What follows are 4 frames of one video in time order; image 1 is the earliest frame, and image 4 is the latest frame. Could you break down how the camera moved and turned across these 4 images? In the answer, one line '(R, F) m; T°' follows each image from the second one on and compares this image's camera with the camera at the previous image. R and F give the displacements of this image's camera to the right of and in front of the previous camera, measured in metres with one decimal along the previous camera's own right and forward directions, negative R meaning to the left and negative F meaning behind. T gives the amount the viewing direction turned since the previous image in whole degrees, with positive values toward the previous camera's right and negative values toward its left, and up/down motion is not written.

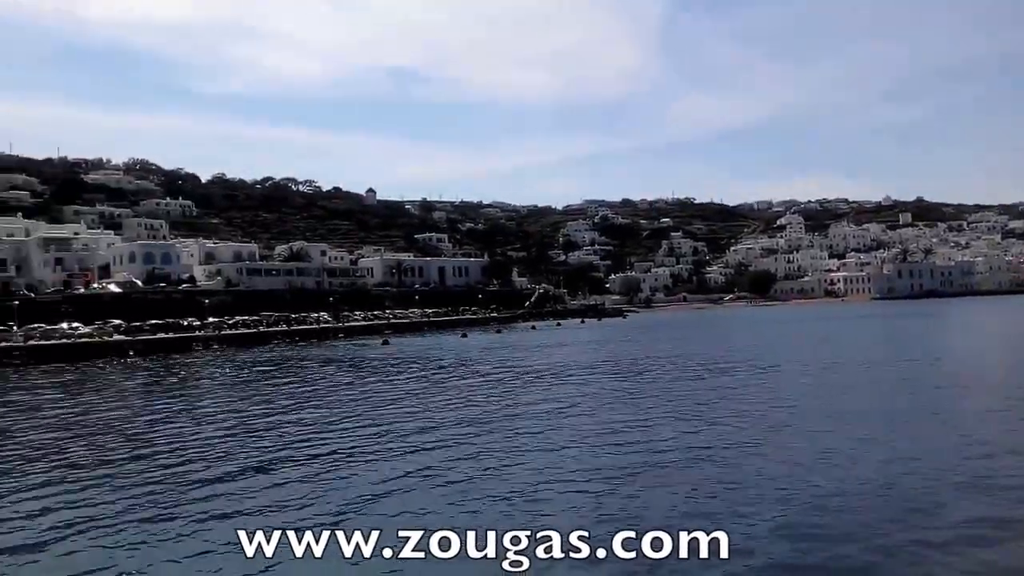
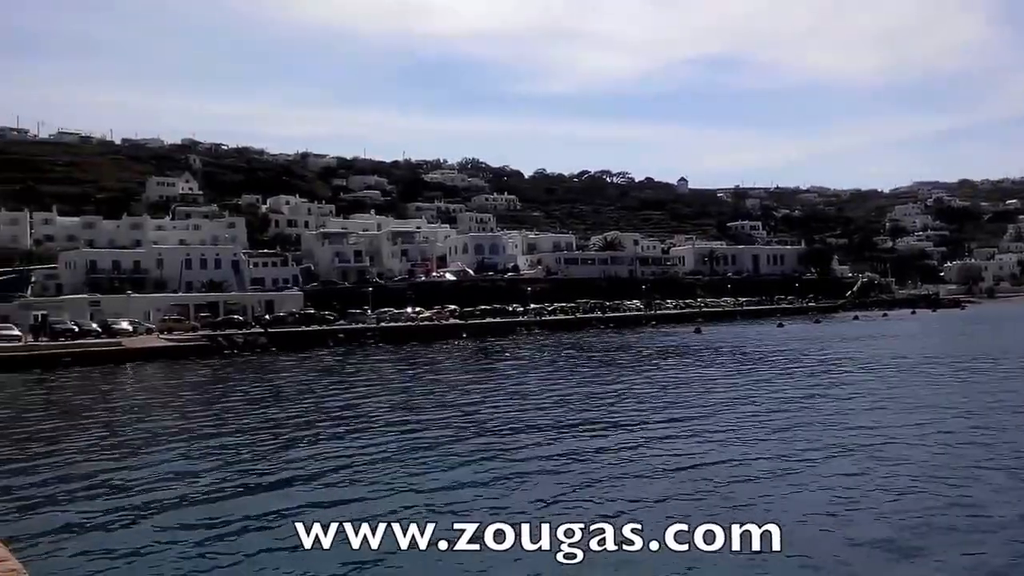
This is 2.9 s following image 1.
(+3.2, -0.5) m; -21°
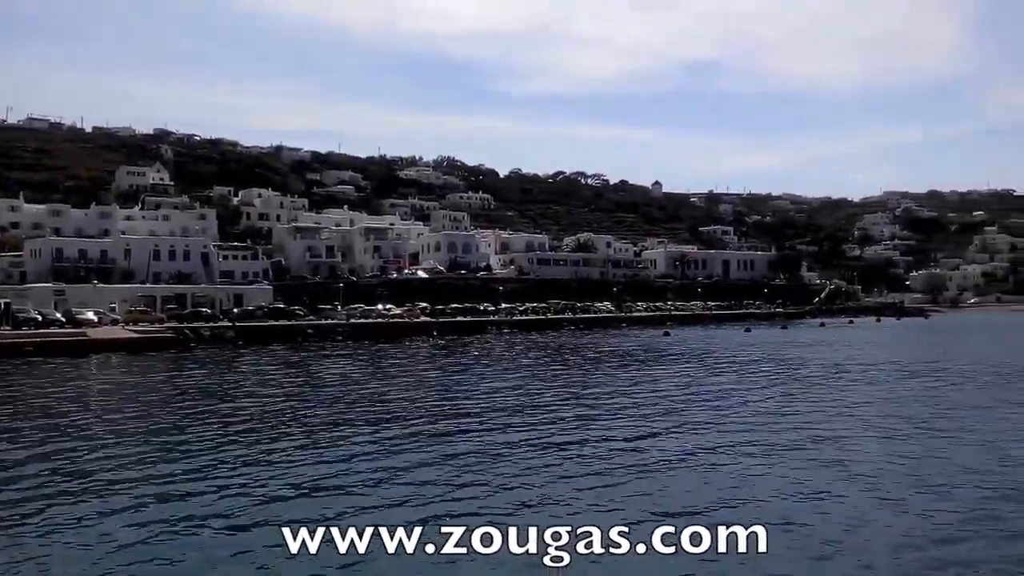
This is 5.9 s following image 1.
(-0.4, 0.0) m; +2°
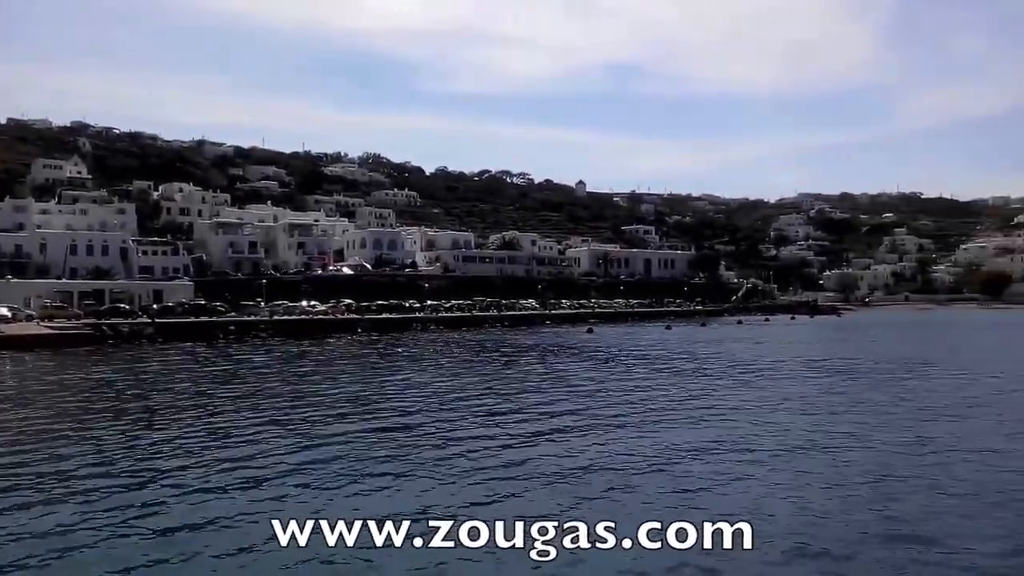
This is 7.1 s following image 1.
(+0.1, -0.5) m; +4°
